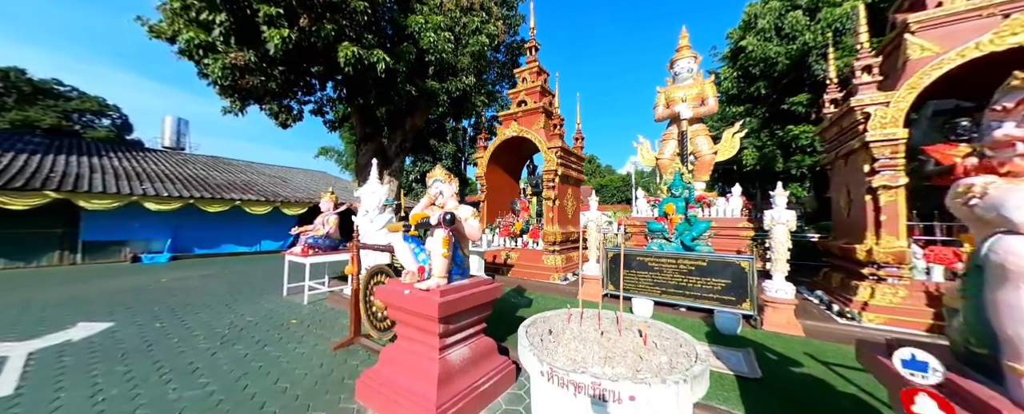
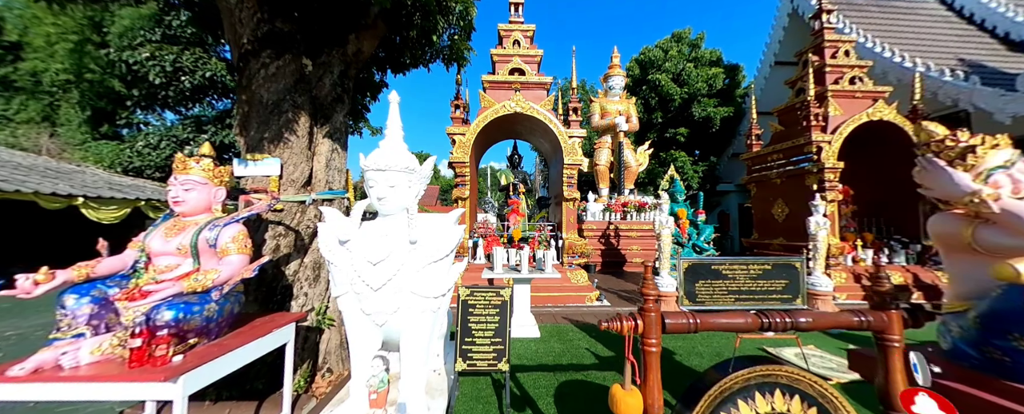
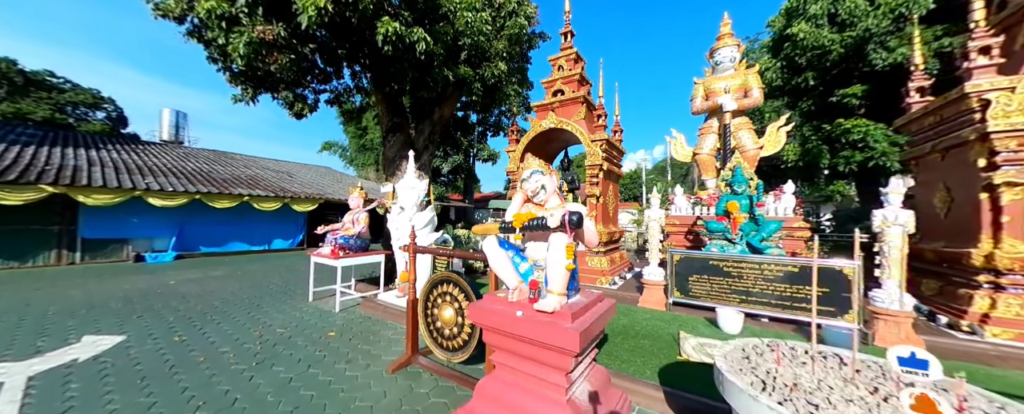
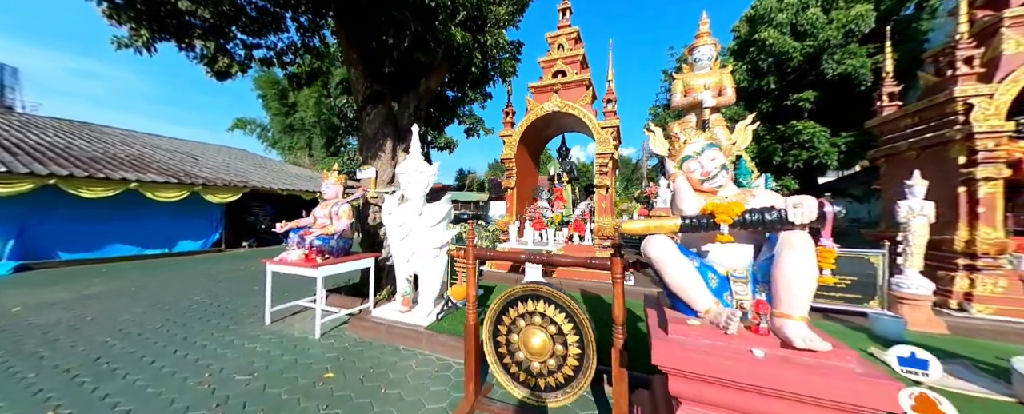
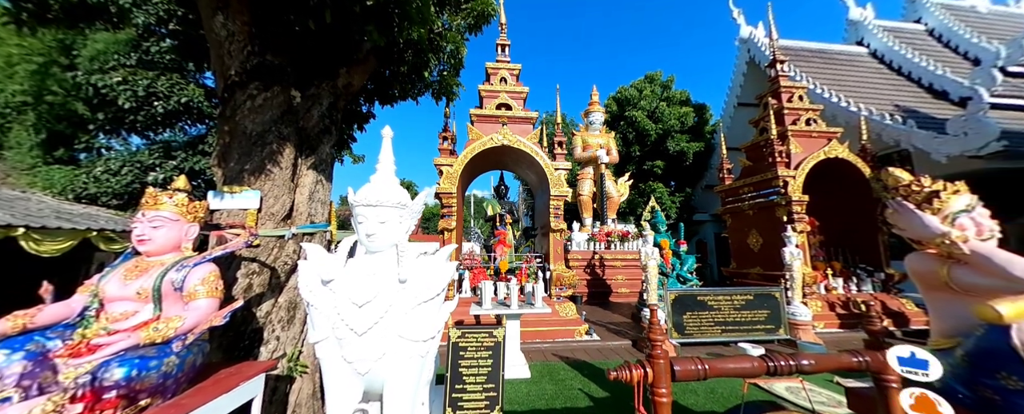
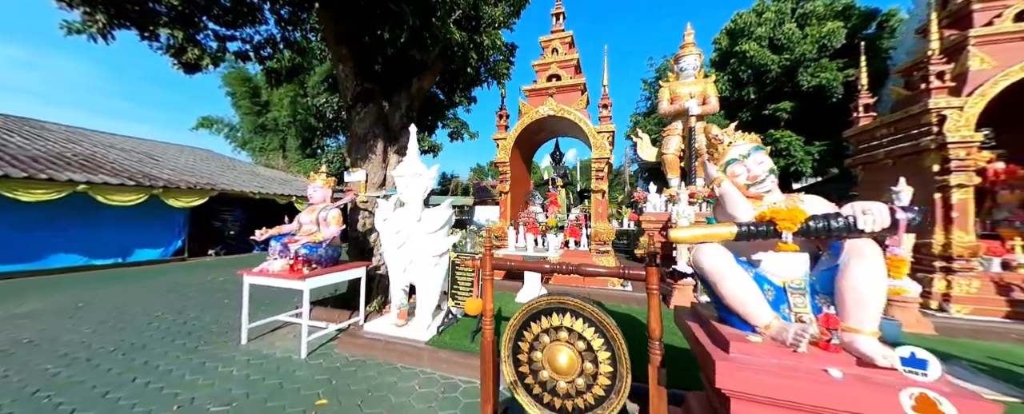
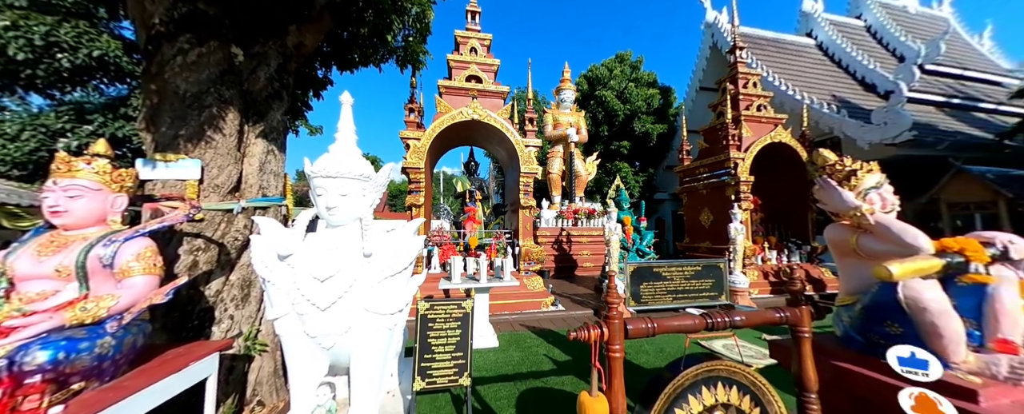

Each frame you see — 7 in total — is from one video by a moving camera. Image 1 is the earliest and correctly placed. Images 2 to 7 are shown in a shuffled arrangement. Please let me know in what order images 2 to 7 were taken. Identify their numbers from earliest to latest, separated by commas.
3, 4, 6, 2, 5, 7
